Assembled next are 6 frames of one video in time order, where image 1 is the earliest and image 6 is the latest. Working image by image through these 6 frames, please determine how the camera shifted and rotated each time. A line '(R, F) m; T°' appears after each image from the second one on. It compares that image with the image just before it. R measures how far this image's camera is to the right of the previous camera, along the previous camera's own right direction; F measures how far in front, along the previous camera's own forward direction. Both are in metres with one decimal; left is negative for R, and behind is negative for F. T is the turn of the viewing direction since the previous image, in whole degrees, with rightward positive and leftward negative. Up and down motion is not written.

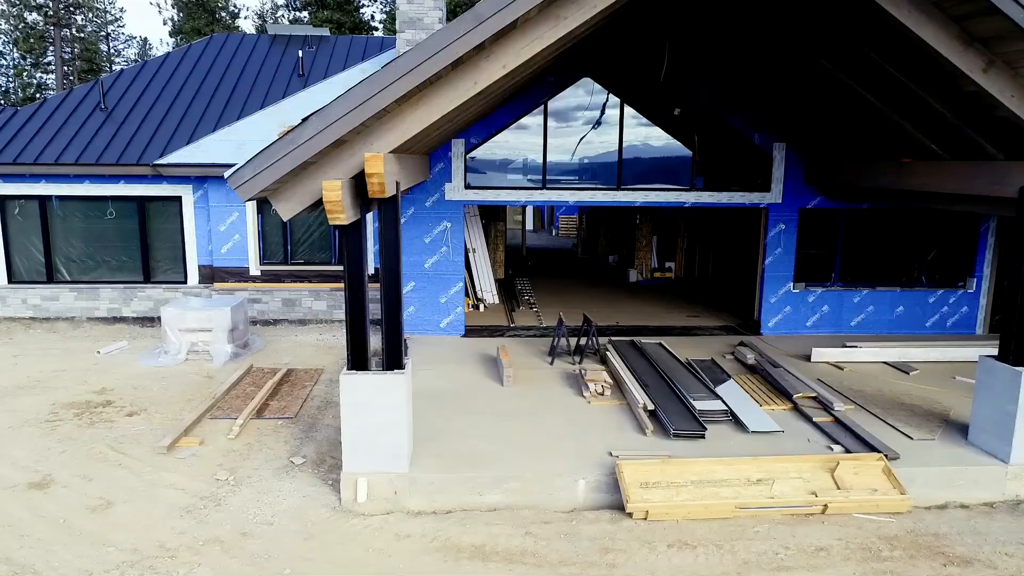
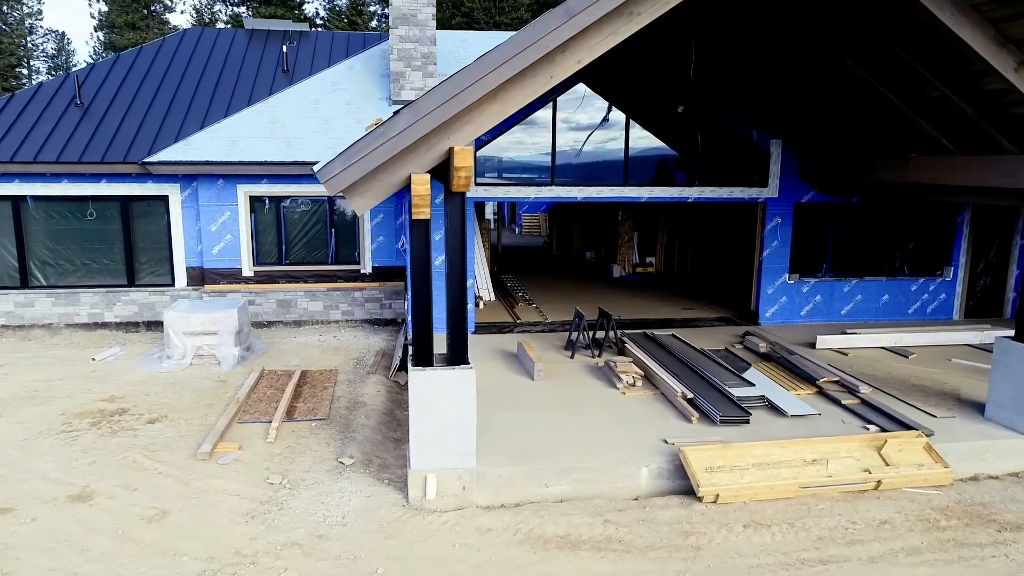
(-1.1, 0.0) m; +5°
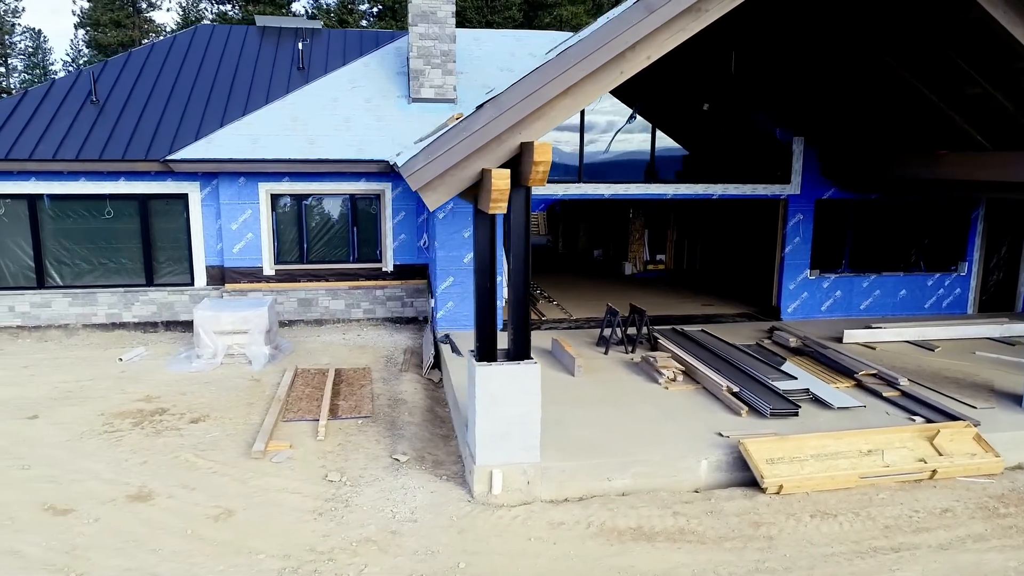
(-0.7, 0.0) m; +2°
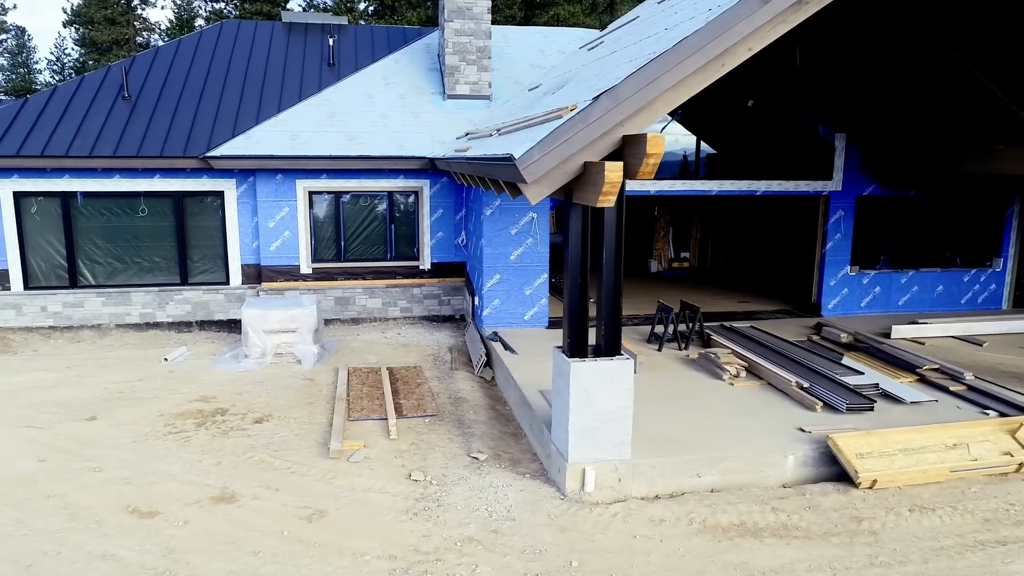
(-0.9, +0.1) m; +1°
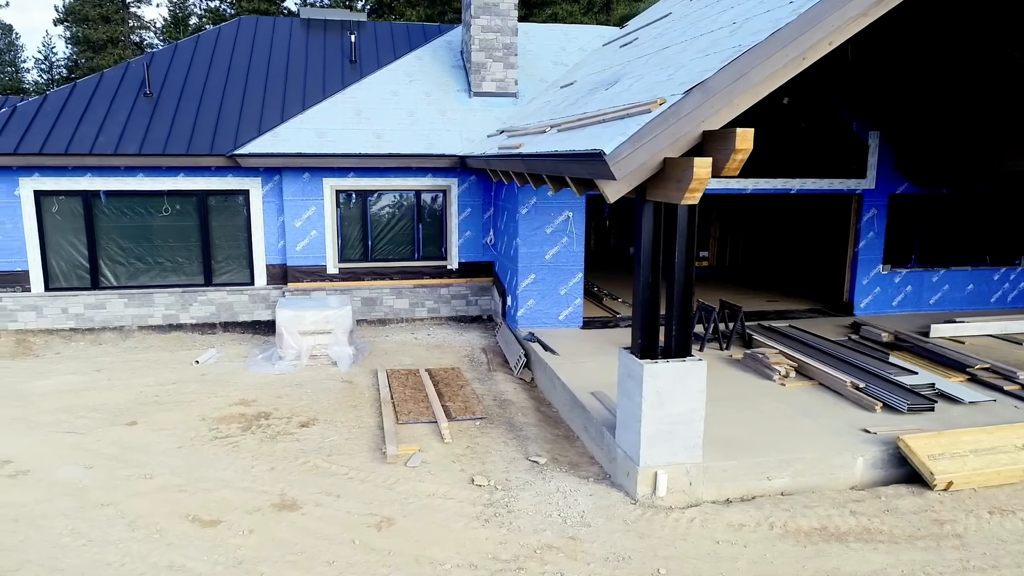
(-0.6, +0.1) m; +1°
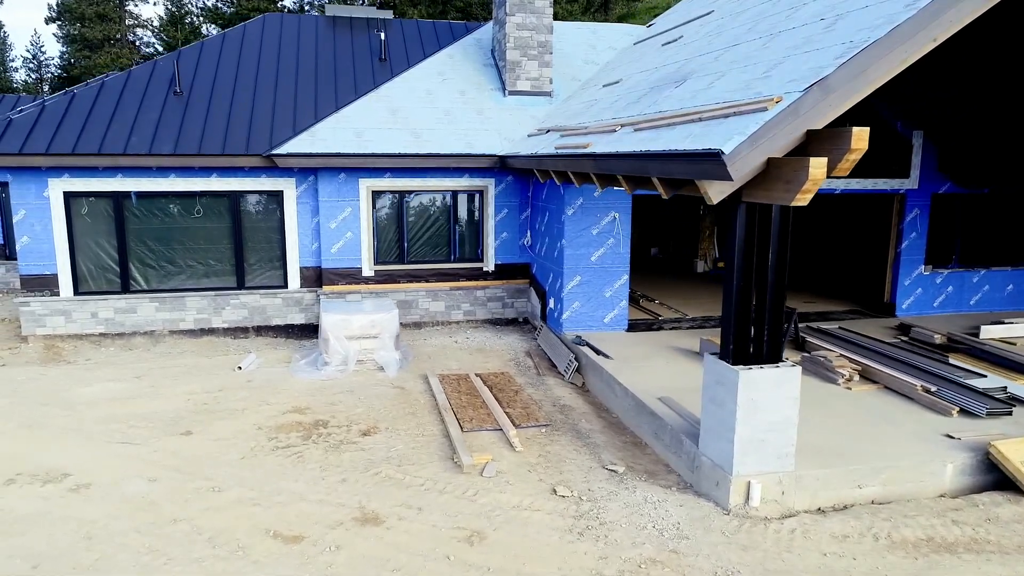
(-0.8, +0.2) m; +1°
